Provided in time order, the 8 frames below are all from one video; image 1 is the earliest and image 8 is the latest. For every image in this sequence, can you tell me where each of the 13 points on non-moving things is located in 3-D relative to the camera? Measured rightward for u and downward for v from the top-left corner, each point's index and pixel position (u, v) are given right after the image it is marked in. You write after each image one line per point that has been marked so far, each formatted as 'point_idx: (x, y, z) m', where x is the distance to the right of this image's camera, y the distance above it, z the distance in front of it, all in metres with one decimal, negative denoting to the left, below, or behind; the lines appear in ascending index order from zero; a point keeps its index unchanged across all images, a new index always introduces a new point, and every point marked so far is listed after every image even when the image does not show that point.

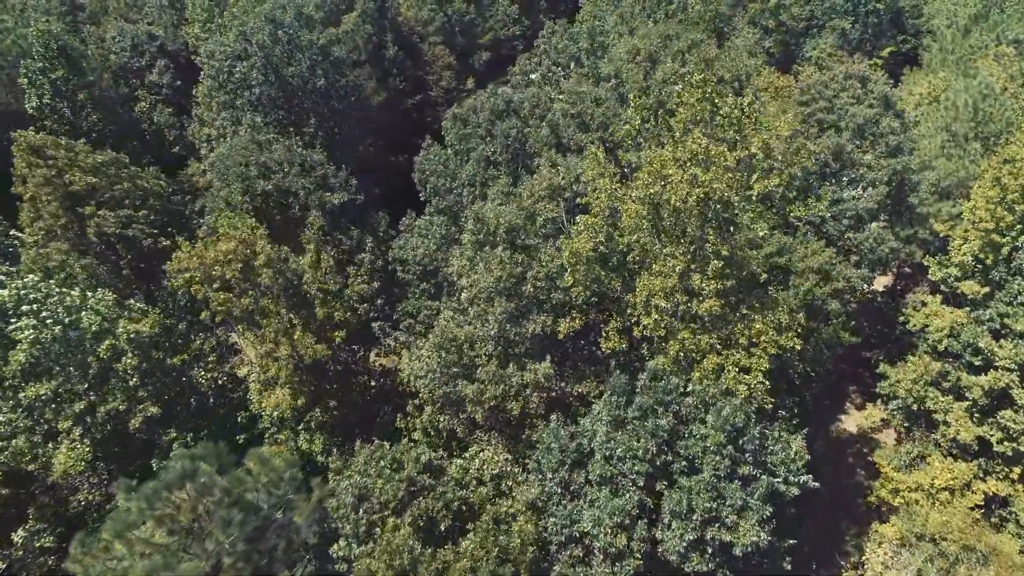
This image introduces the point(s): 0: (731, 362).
0: (+5.0, -1.7, +19.9) m
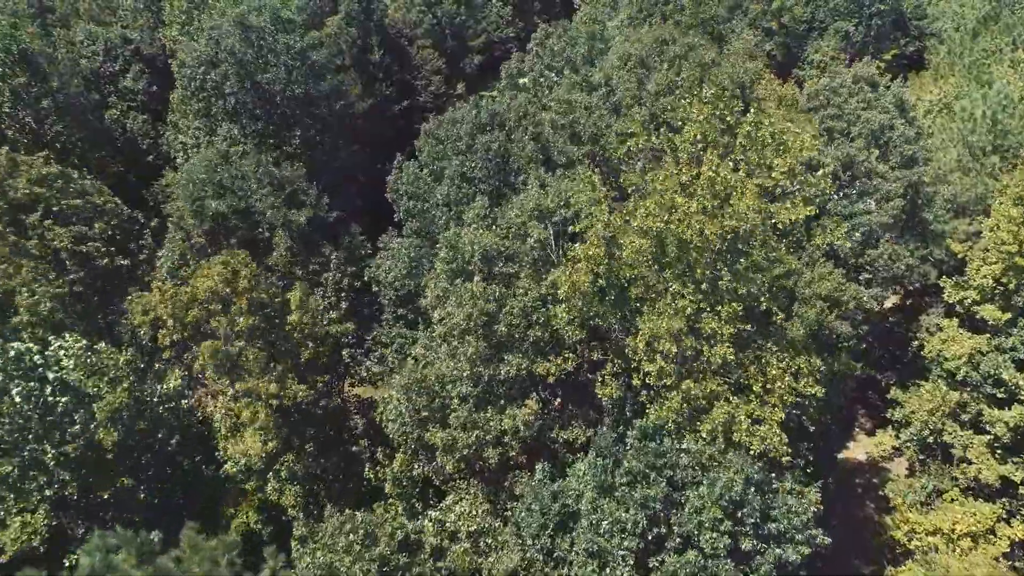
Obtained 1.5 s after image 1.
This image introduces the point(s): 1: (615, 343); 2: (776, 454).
0: (+4.5, -2.4, +17.7) m
1: (+2.2, -1.2, +19.6) m
2: (+5.2, -3.3, +17.9) m
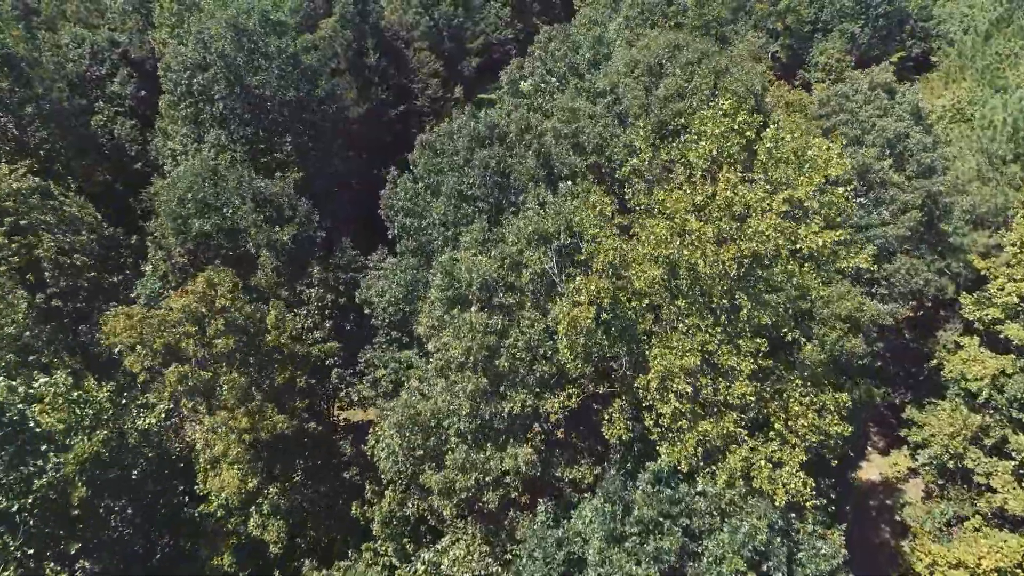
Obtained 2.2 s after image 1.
0: (+4.5, -3.0, +16.4) m
1: (+2.2, -1.8, +18.2) m
2: (+5.2, -3.8, +16.5) m
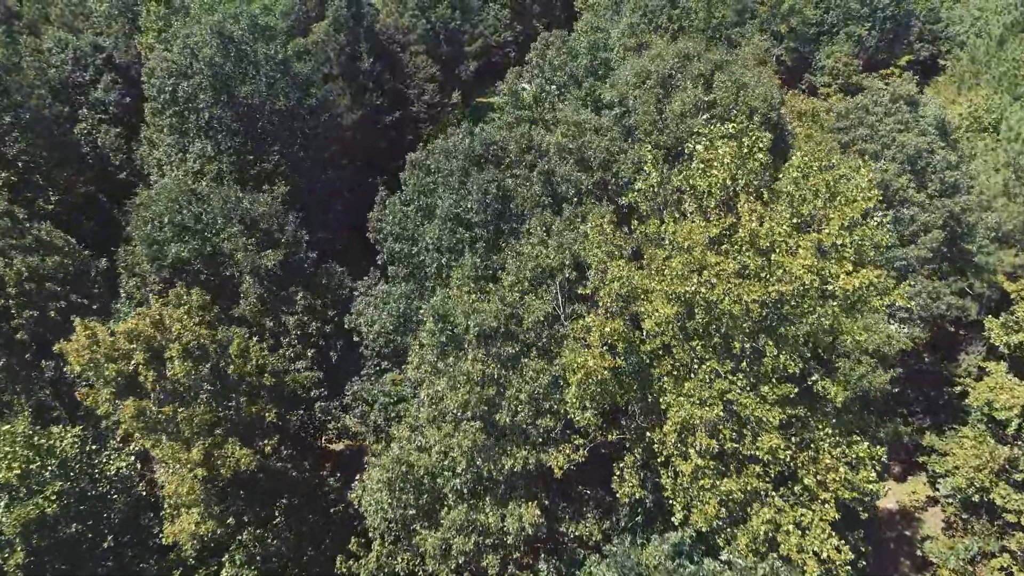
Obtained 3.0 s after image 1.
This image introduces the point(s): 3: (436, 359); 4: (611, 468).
0: (+4.6, -3.7, +14.7) m
1: (+2.2, -2.5, +16.5) m
2: (+5.3, -4.6, +14.9) m
3: (-1.5, -1.4, +17.9) m
4: (+1.9, -3.7, +18.4) m
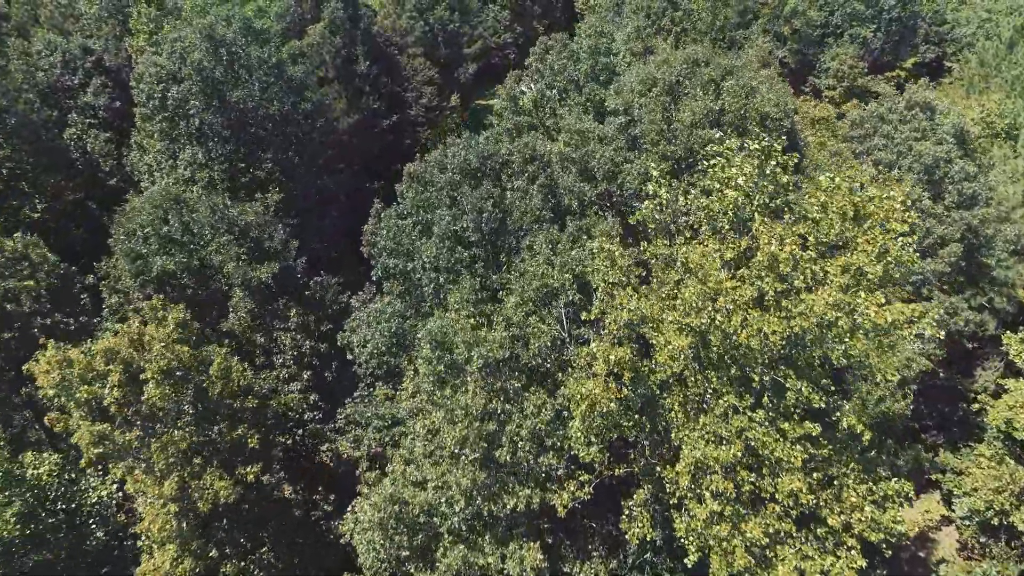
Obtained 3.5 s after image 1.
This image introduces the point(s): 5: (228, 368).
0: (+4.6, -4.2, +13.7) m
1: (+2.3, -3.0, +15.5) m
2: (+5.3, -5.0, +13.8) m
3: (-1.5, -1.8, +16.8) m
4: (+1.9, -4.1, +17.4) m
5: (-6.0, -1.8, +19.1) m
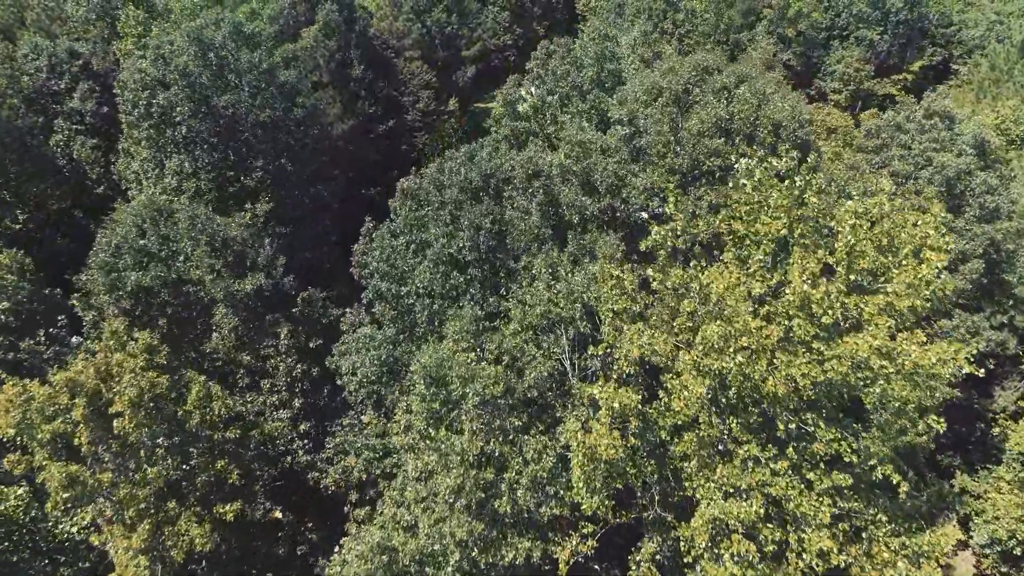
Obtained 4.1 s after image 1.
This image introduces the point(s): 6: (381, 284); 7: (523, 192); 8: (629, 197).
0: (+4.6, -4.7, +12.4) m
1: (+2.2, -3.5, +14.2) m
2: (+5.3, -5.5, +12.6) m
3: (-1.5, -2.3, +15.6) m
4: (+1.9, -4.6, +16.1) m
5: (-6.0, -2.3, +17.9) m
6: (-2.8, +0.2, +20.0) m
7: (+0.2, +2.1, +20.0) m
8: (+2.5, +1.9, +19.3) m
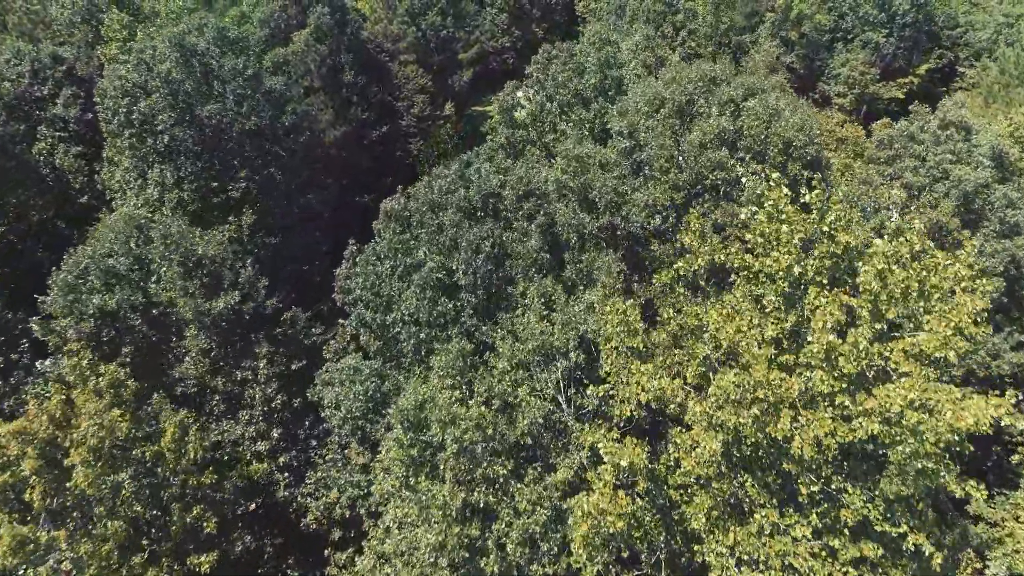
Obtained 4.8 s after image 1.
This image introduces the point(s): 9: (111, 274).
0: (+4.4, -5.2, +11.2) m
1: (+2.1, -4.0, +13.0) m
2: (+5.1, -6.0, +11.3) m
3: (-1.6, -2.9, +14.3) m
4: (+1.7, -5.2, +14.8) m
5: (-6.1, -2.8, +16.6) m
6: (-2.9, -0.4, +18.7) m
7: (+0.1, +1.6, +18.7) m
8: (+2.4, +1.4, +18.1) m
9: (-8.7, +0.2, +19.9) m
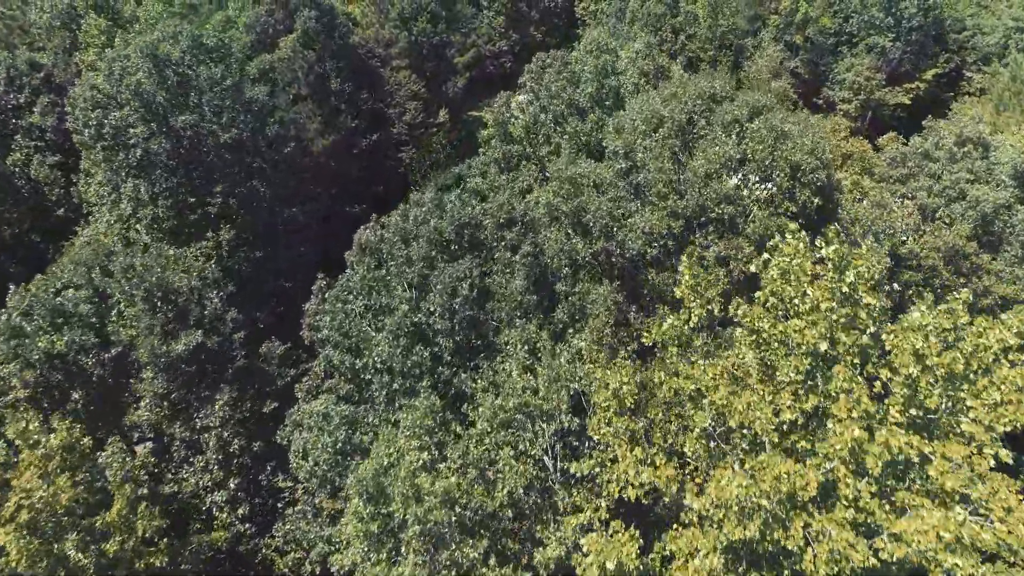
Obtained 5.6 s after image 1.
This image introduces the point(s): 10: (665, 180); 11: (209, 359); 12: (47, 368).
0: (+4.1, -5.9, +9.6) m
1: (+1.8, -4.7, +11.4) m
2: (+4.8, -6.8, +9.8) m
3: (-1.9, -3.6, +12.8) m
4: (+1.4, -5.9, +13.3) m
5: (-6.4, -3.6, +15.1) m
6: (-3.2, -1.1, +17.2) m
7: (-0.2, +0.9, +17.2) m
8: (+2.1, +0.7, +16.5) m
9: (-9.0, -0.5, +18.3) m
10: (+3.0, +2.0, +17.5) m
11: (-6.6, -1.5, +19.6) m
12: (-9.1, -1.7, +18.2) m
